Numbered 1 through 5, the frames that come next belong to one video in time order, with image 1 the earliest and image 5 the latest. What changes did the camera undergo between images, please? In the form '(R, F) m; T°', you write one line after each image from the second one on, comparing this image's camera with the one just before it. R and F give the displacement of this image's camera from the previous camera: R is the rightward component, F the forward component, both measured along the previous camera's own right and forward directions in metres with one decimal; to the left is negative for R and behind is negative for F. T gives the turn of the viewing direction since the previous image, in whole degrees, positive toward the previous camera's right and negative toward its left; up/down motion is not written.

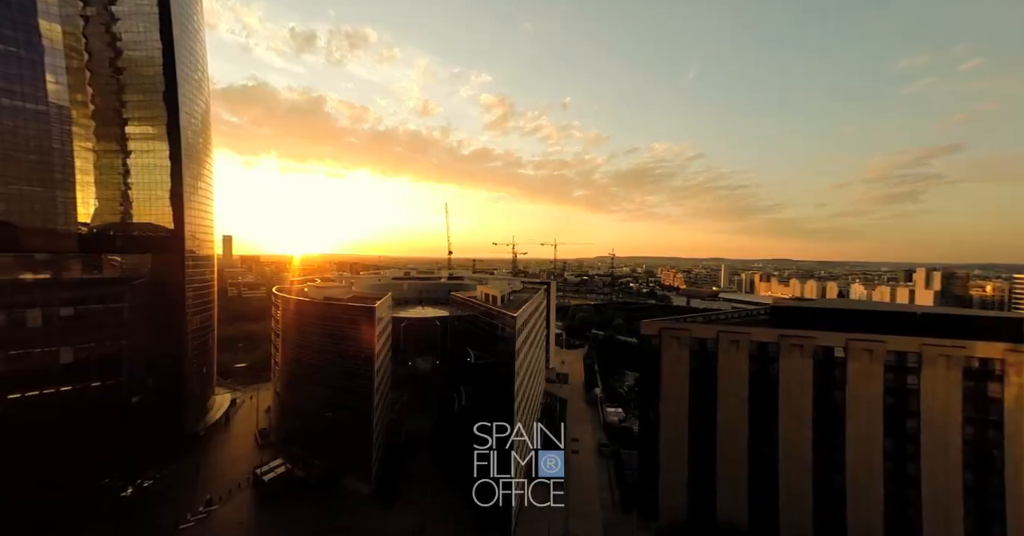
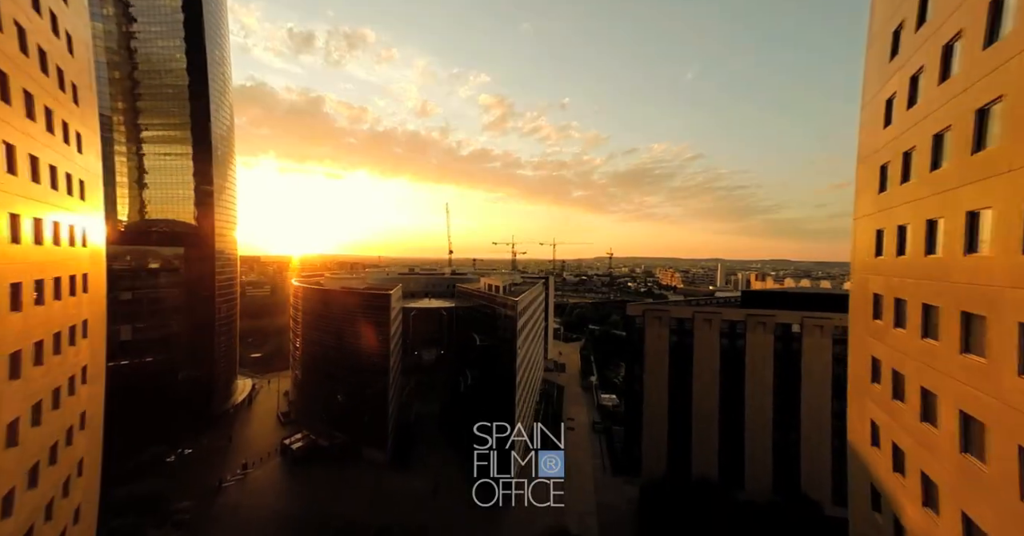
(-0.3, -7.3) m; 0°
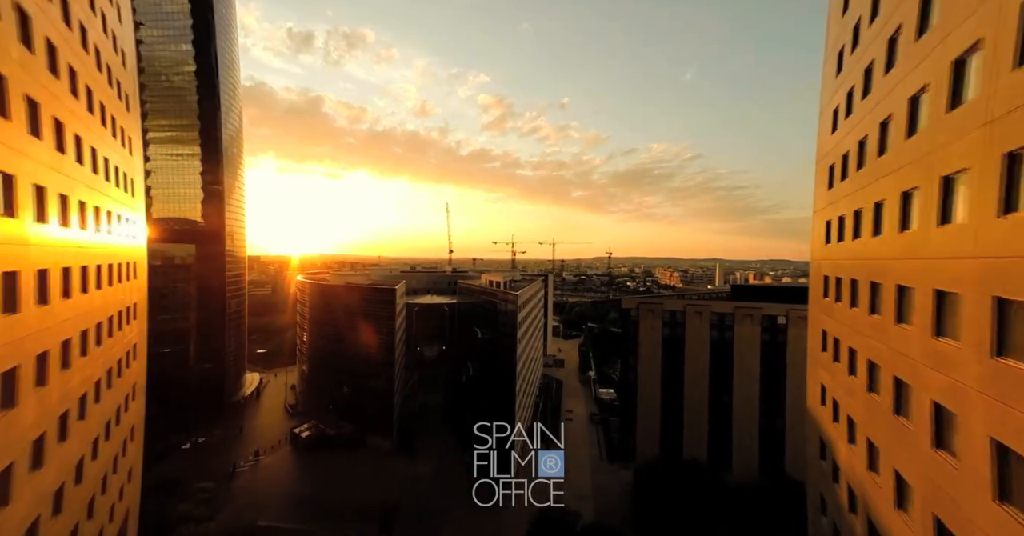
(-0.1, -2.9) m; 0°
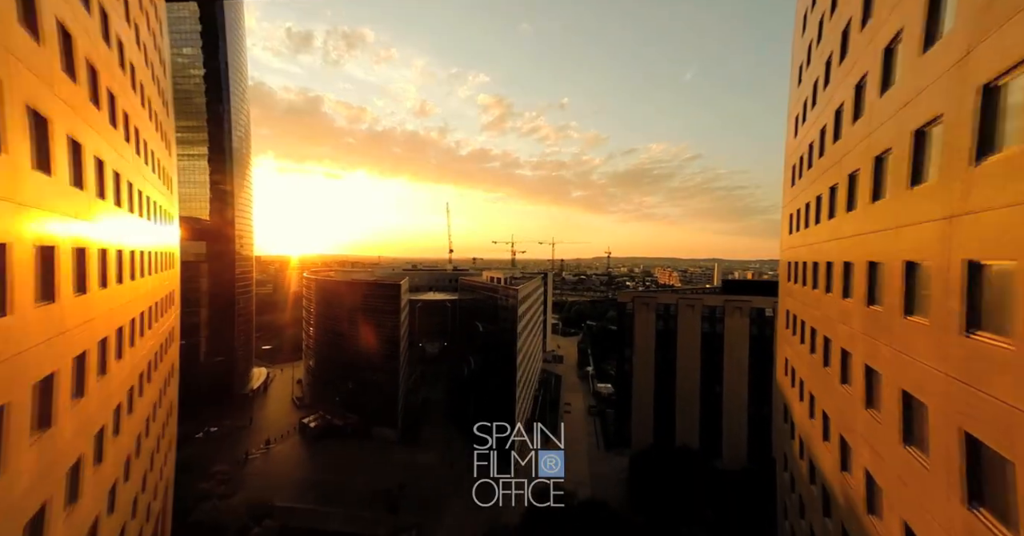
(-0.1, -2.8) m; 0°
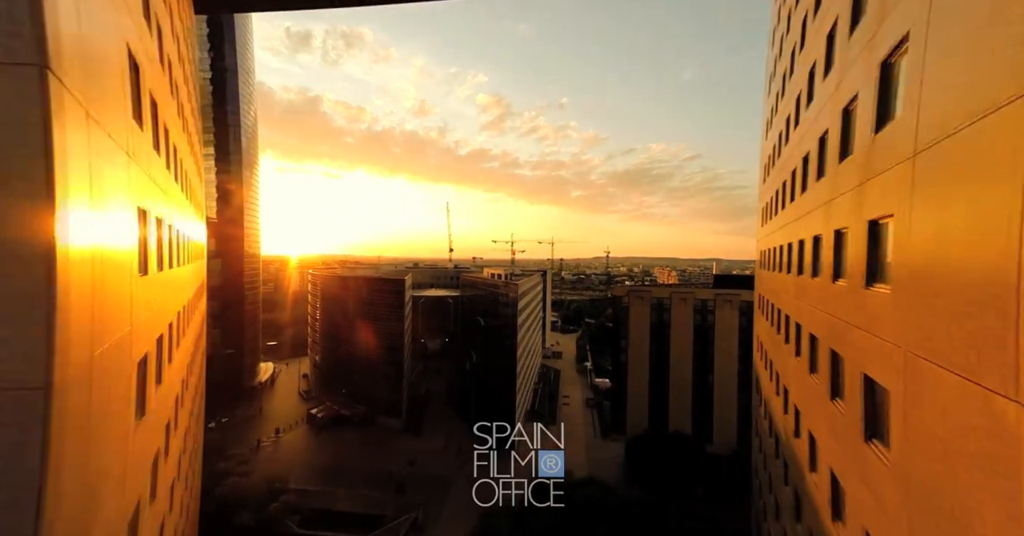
(-0.1, -2.7) m; 0°
